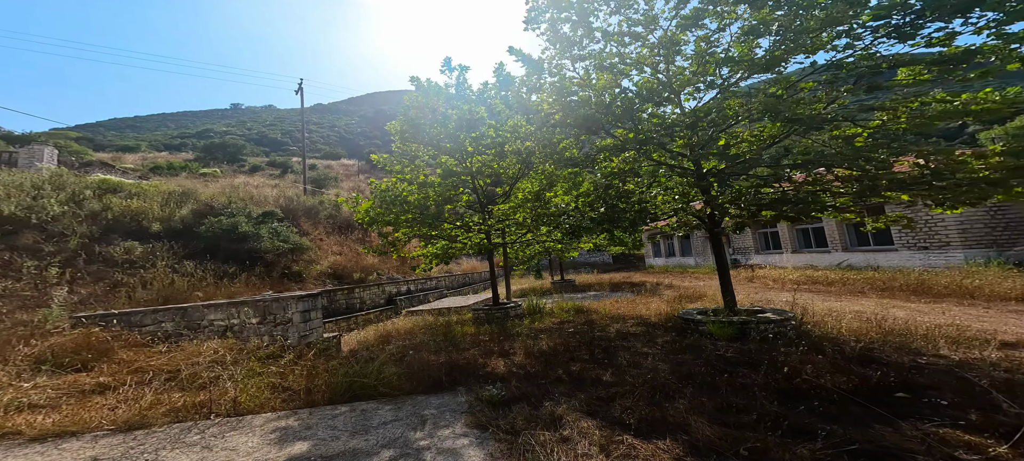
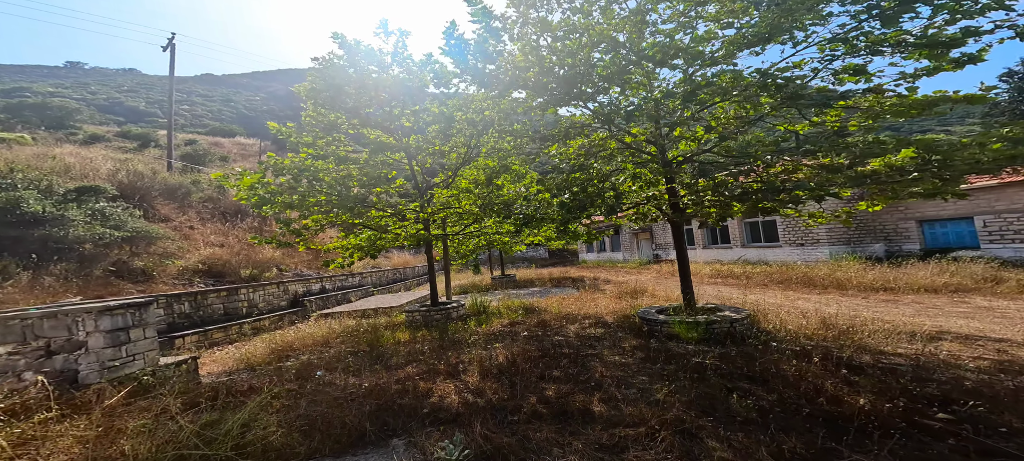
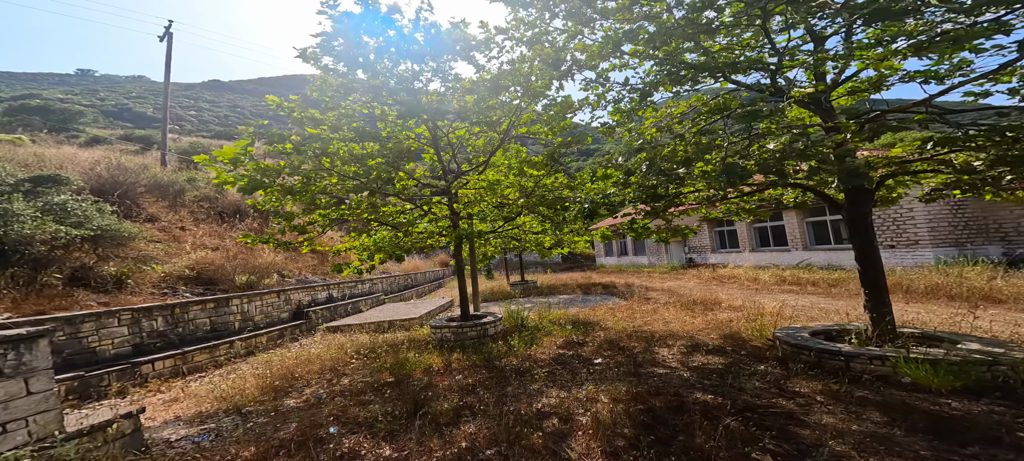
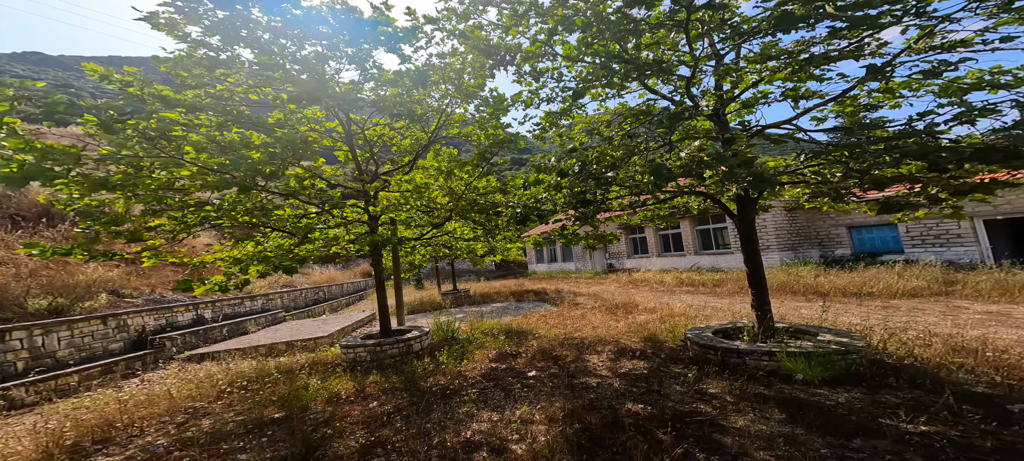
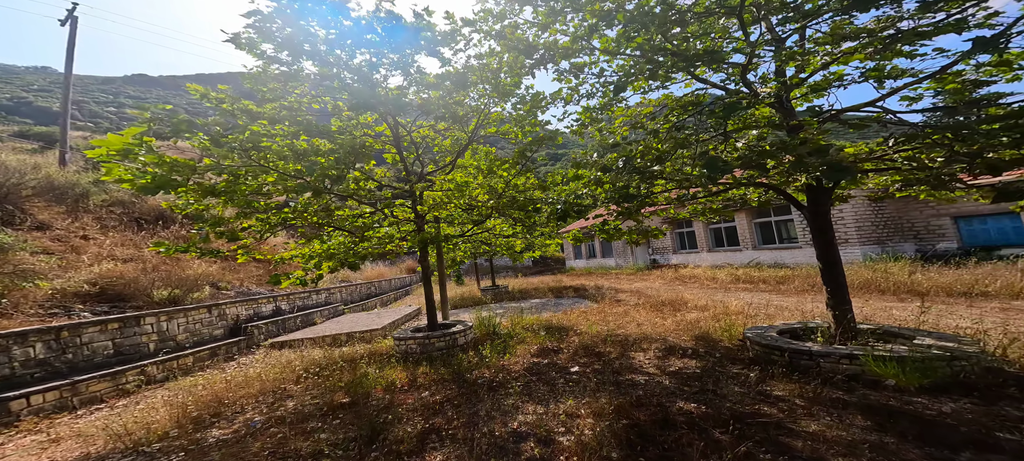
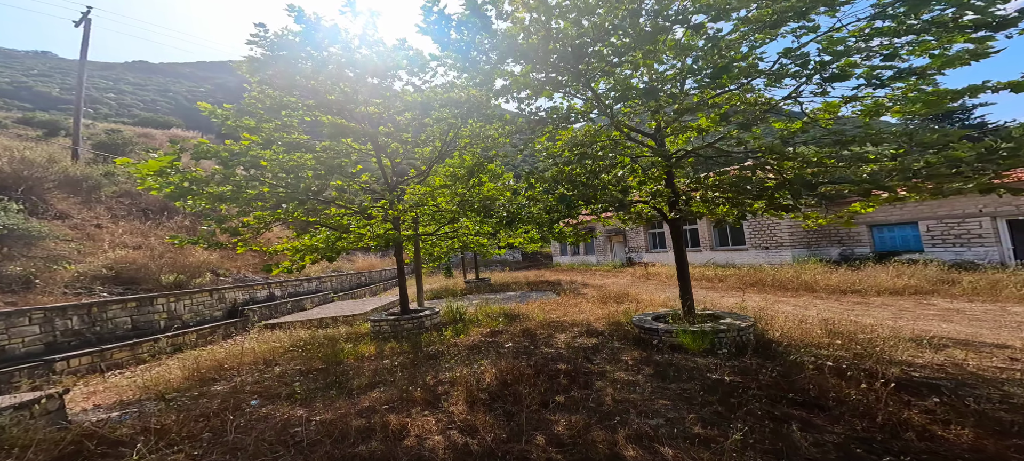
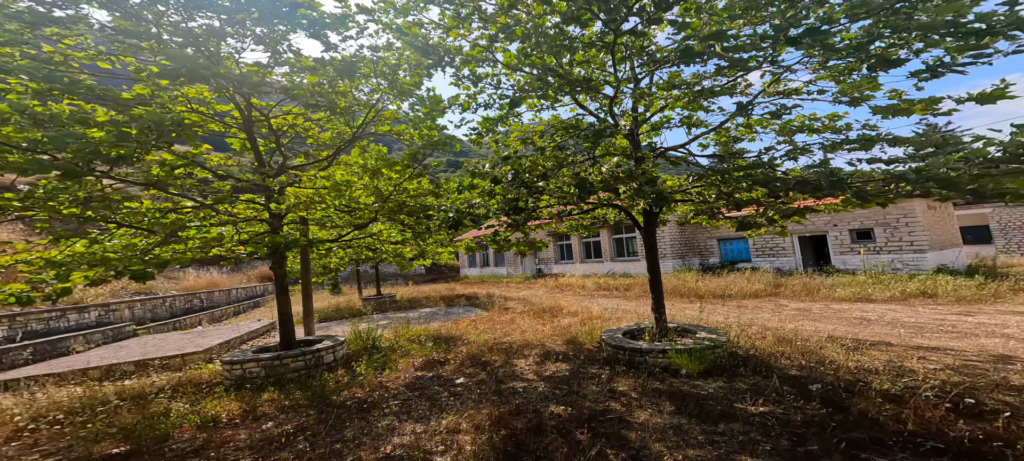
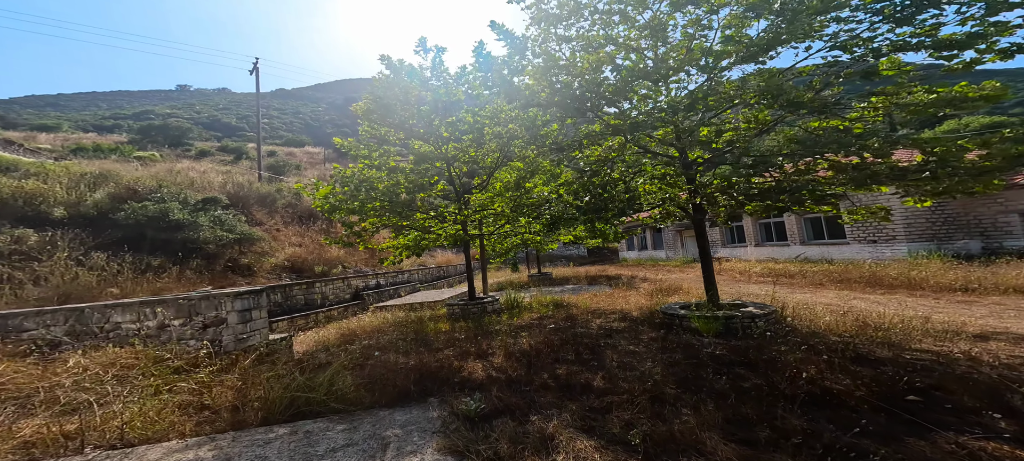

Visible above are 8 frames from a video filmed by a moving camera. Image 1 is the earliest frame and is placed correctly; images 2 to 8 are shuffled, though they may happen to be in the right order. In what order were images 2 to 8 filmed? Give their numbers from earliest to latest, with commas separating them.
8, 2, 6, 3, 5, 4, 7
